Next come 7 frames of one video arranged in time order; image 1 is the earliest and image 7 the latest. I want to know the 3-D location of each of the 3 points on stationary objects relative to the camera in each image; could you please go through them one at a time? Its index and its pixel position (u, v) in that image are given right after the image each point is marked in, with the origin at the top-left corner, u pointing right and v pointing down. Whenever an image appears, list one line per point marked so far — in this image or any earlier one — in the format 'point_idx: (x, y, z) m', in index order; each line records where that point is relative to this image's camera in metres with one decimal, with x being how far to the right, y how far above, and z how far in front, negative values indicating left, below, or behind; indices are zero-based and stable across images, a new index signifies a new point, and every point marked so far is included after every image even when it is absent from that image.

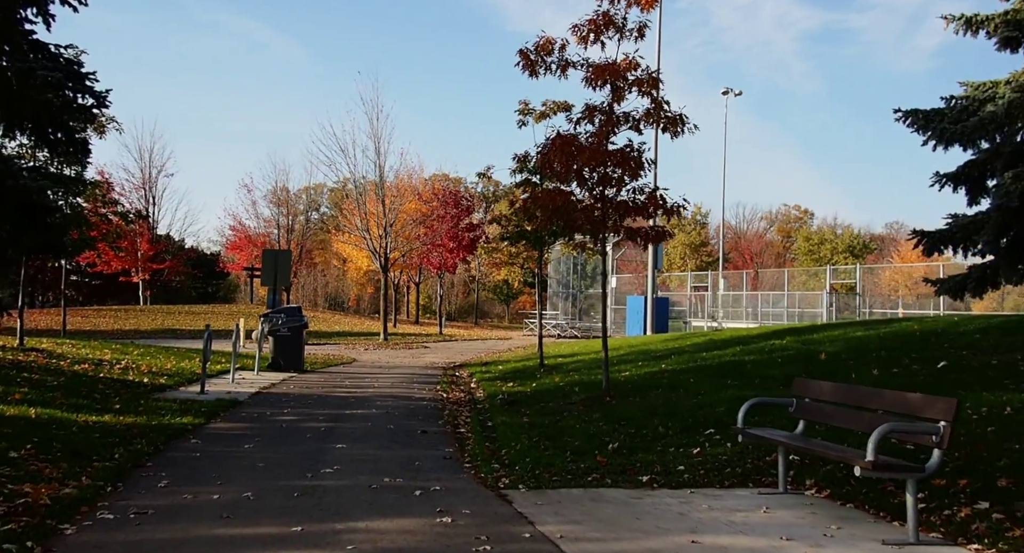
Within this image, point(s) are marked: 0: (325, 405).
0: (-2.7, -1.8, +14.1) m
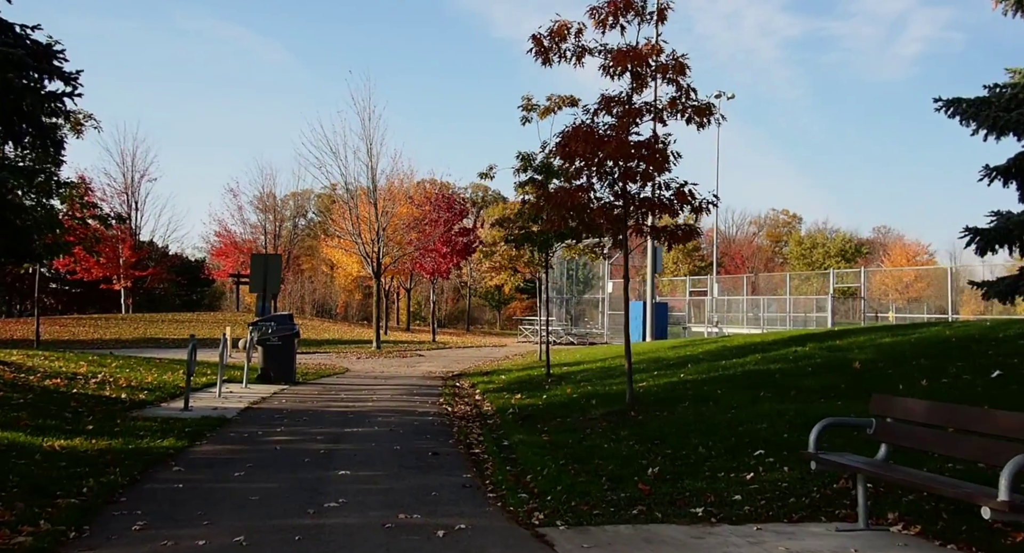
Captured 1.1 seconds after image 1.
0: (-2.5, -1.9, +13.0) m
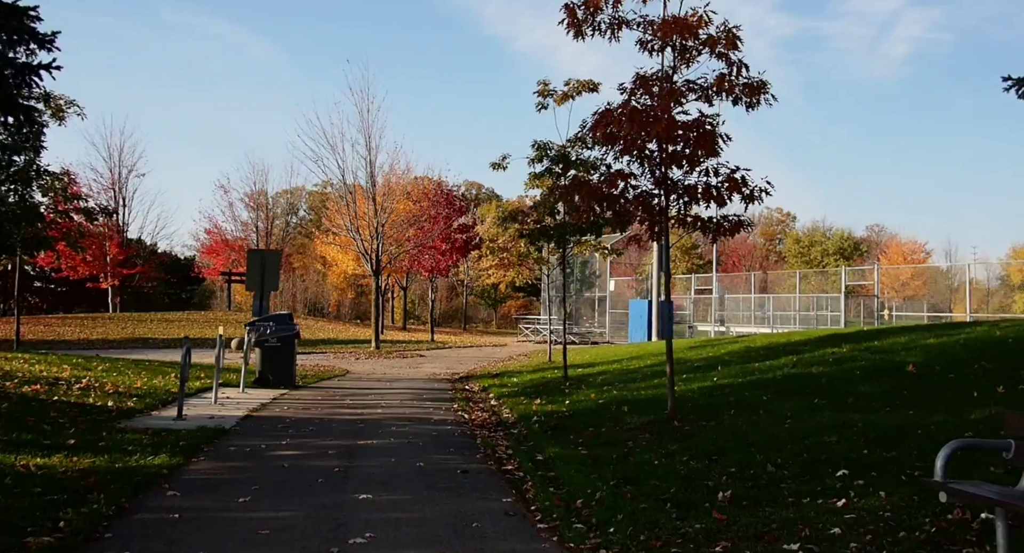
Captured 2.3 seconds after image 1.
0: (-2.1, -1.9, +11.8) m
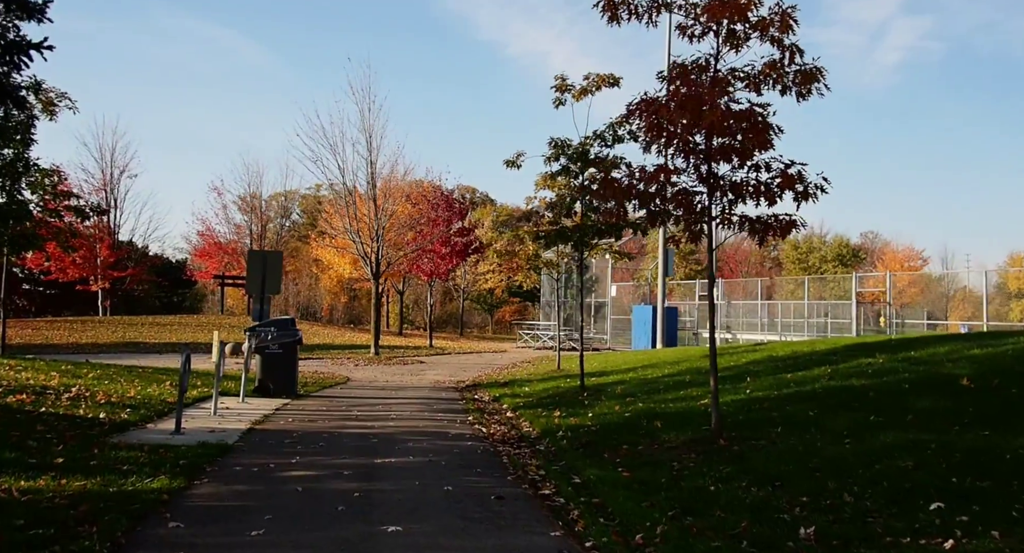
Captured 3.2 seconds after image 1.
0: (-1.8, -1.9, +10.8) m
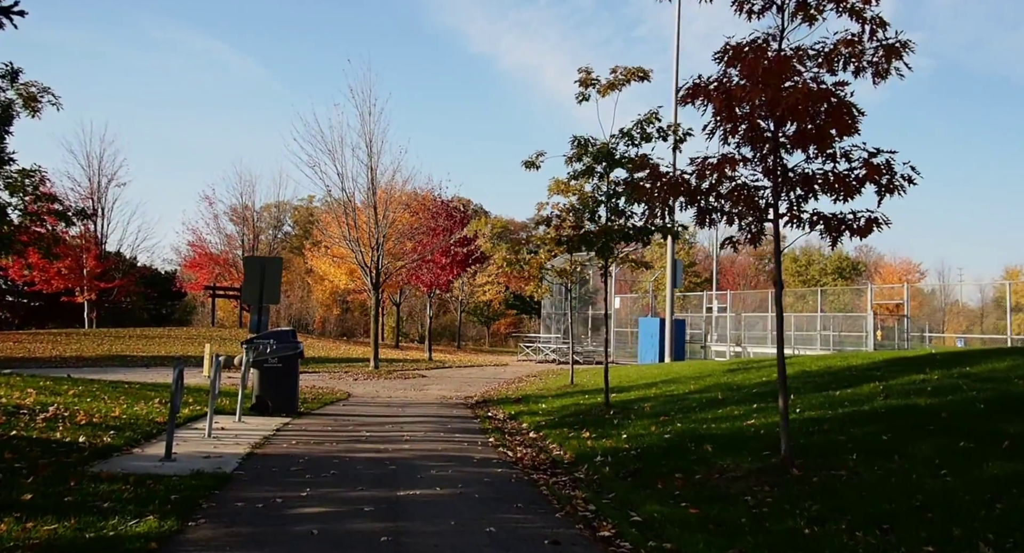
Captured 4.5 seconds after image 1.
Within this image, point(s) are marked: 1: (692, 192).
0: (-1.5, -2.0, +9.5) m
1: (+1.9, +0.9, +10.3) m
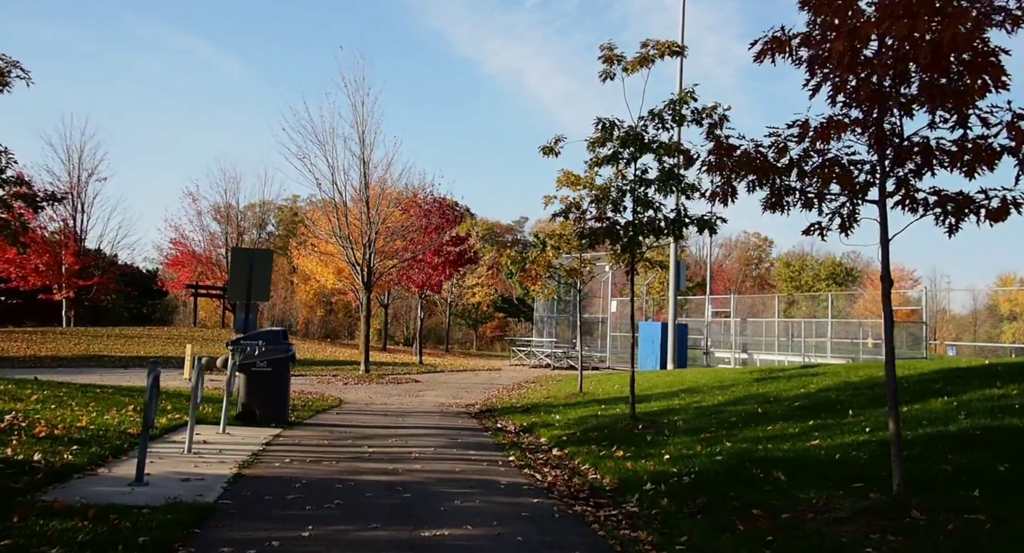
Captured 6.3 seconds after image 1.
0: (-1.1, -1.9, +7.7) m
1: (+2.3, +0.9, +8.6) m
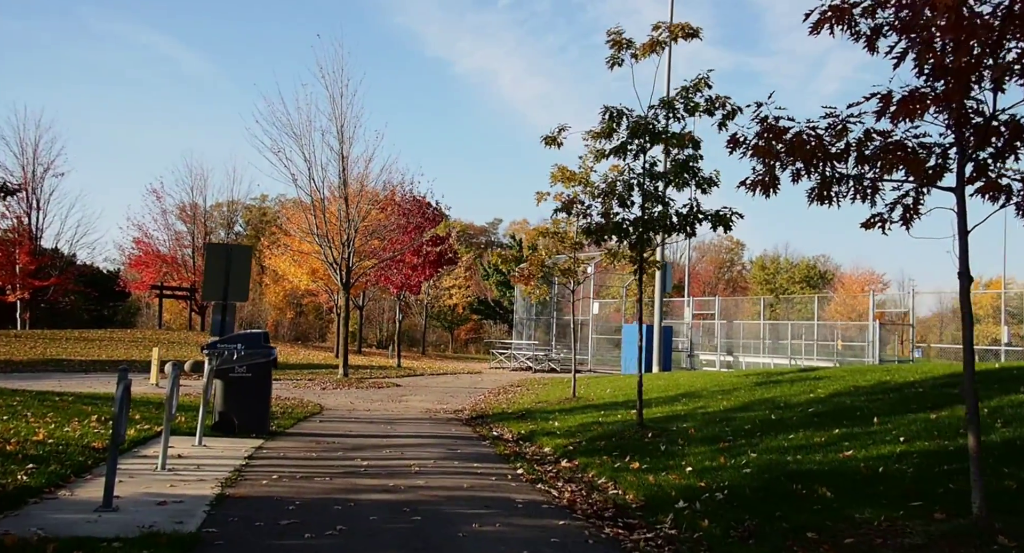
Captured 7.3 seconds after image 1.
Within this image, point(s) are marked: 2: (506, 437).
0: (-0.9, -1.8, +6.8) m
1: (+2.4, +1.0, +7.8) m
2: (-0.1, -2.4, +14.7) m
